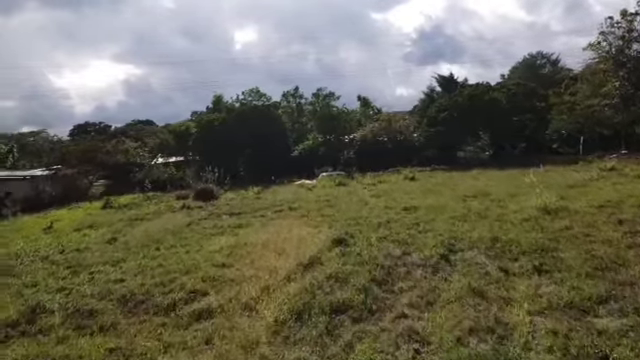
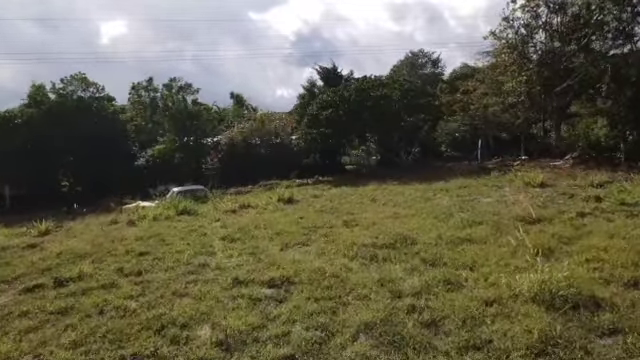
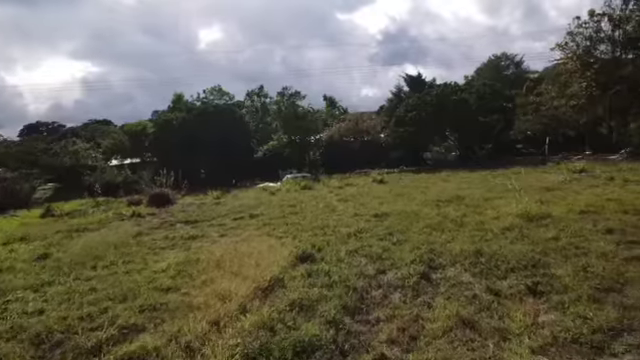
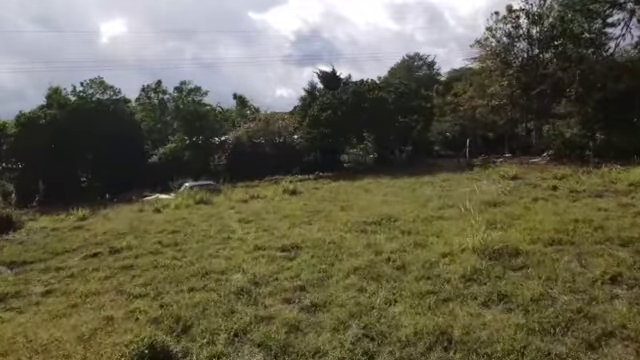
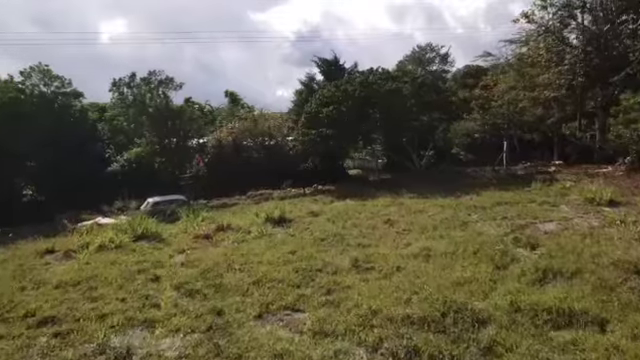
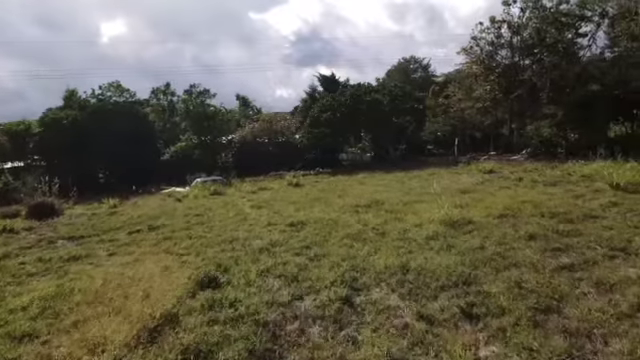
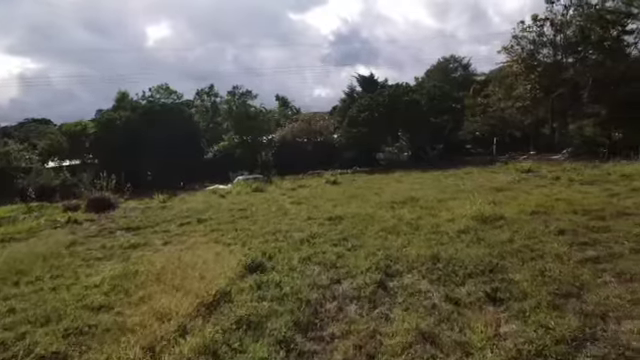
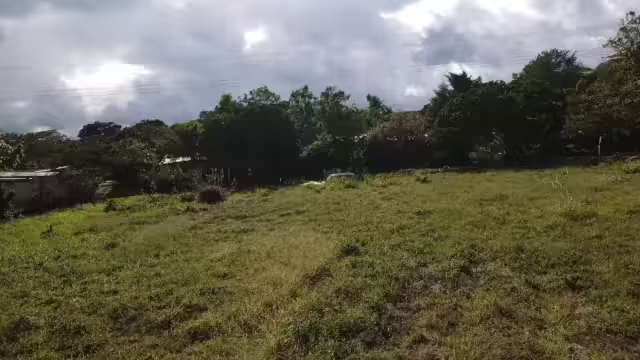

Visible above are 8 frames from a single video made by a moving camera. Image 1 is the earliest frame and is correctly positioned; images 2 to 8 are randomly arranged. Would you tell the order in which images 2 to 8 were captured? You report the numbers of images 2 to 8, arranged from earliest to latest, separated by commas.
8, 3, 7, 6, 4, 2, 5
